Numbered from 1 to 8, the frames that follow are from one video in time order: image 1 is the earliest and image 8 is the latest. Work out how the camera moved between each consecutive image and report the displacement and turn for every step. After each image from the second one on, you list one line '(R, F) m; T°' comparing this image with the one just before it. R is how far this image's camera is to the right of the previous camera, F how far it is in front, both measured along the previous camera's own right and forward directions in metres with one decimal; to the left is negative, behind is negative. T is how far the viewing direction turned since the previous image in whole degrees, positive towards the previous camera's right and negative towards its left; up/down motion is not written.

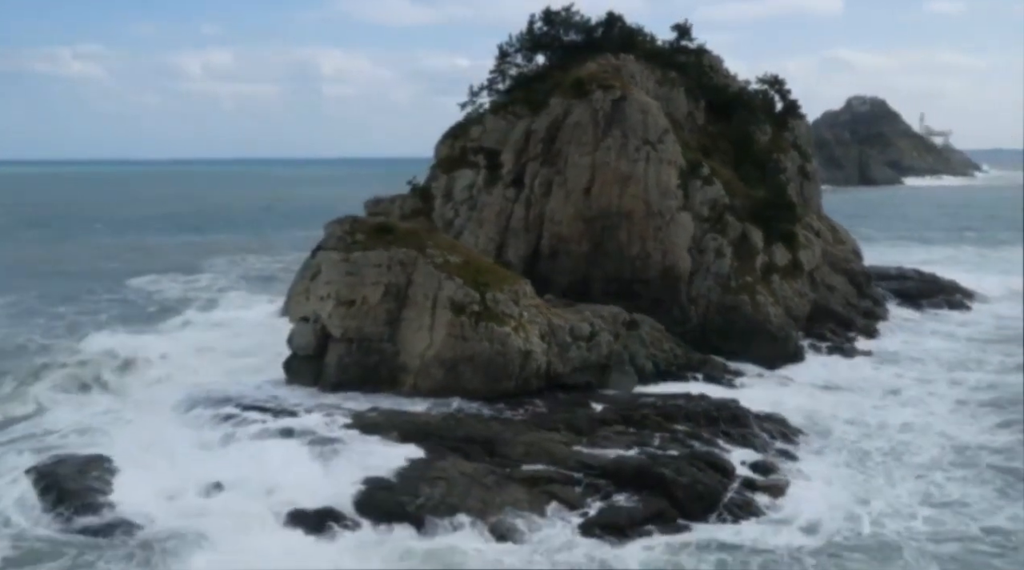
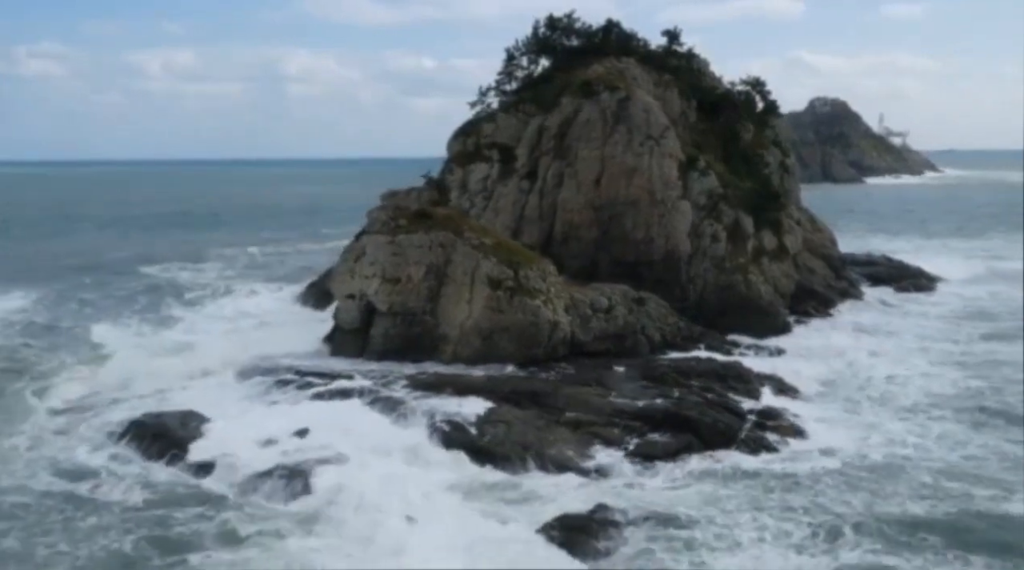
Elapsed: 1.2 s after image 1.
(-1.7, -2.6) m; +2°
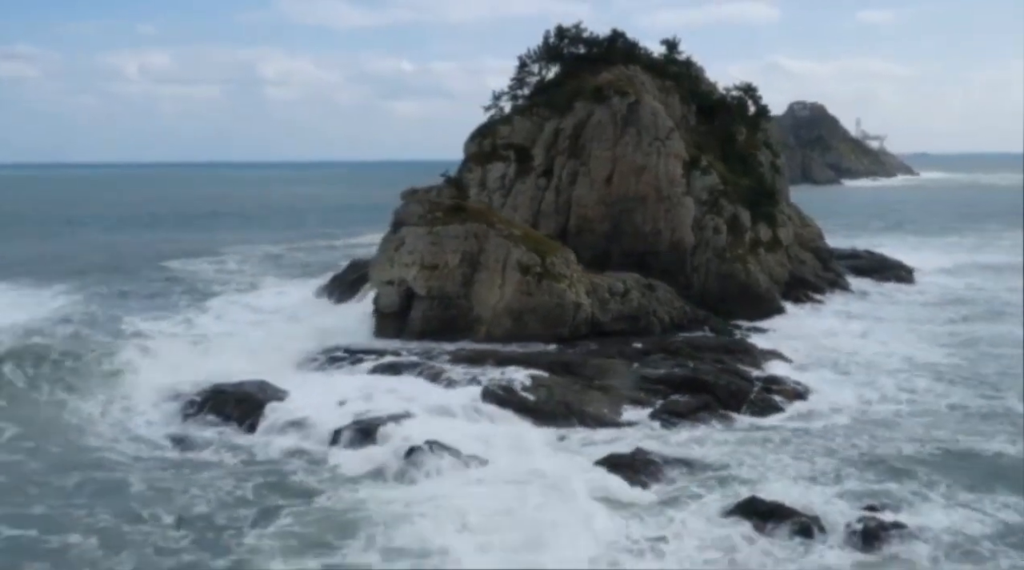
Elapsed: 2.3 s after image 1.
(-1.4, -2.5) m; +1°
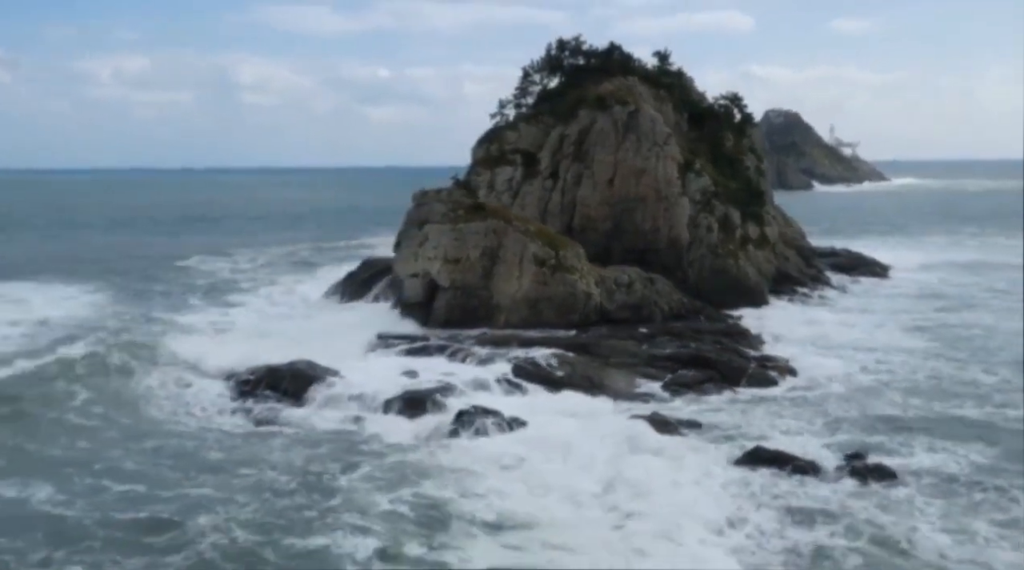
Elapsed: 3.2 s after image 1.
(-1.3, -2.5) m; +2°
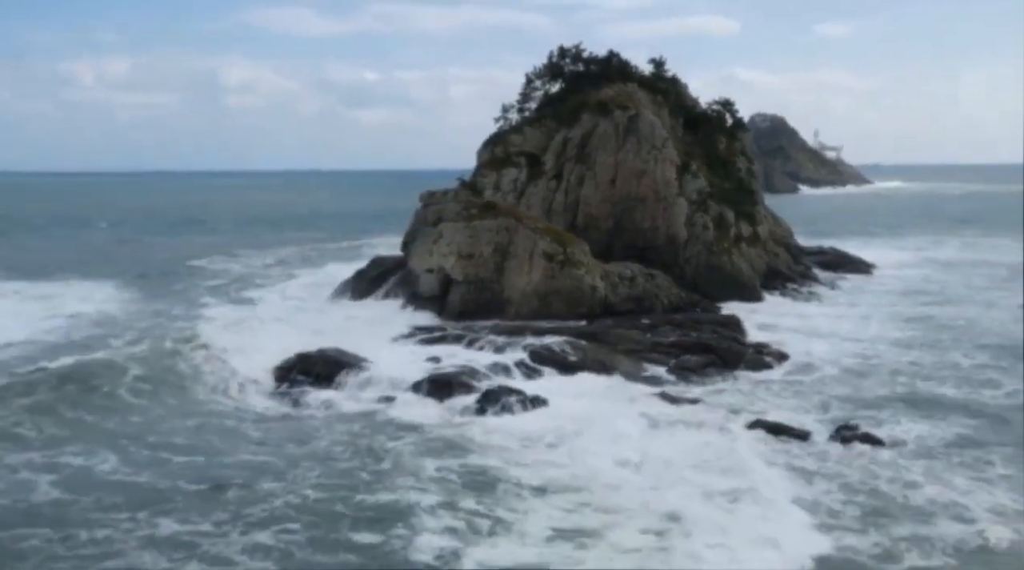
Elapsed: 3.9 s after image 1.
(-0.8, -1.8) m; +1°
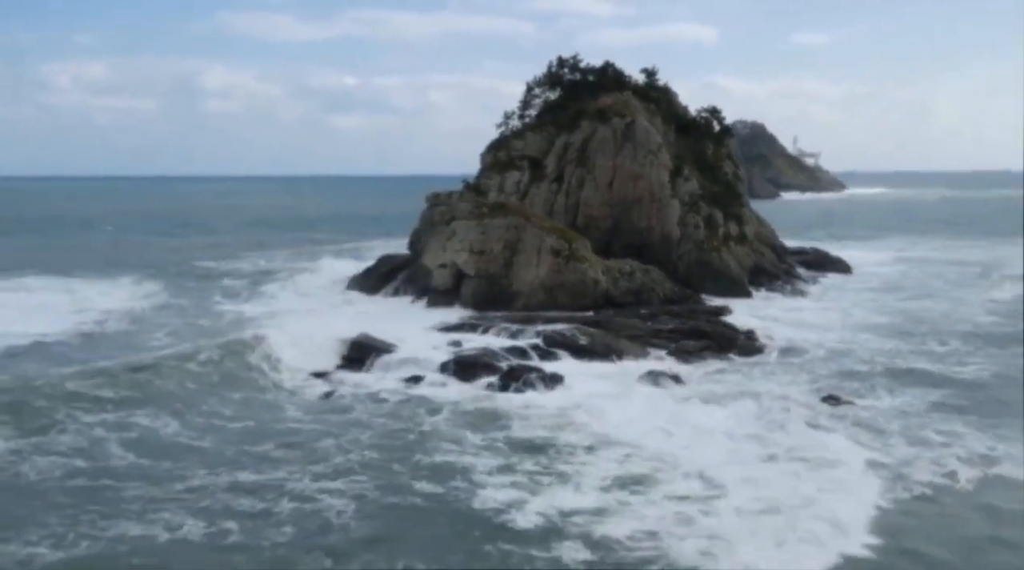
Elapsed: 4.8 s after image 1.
(-1.0, -2.4) m; +1°
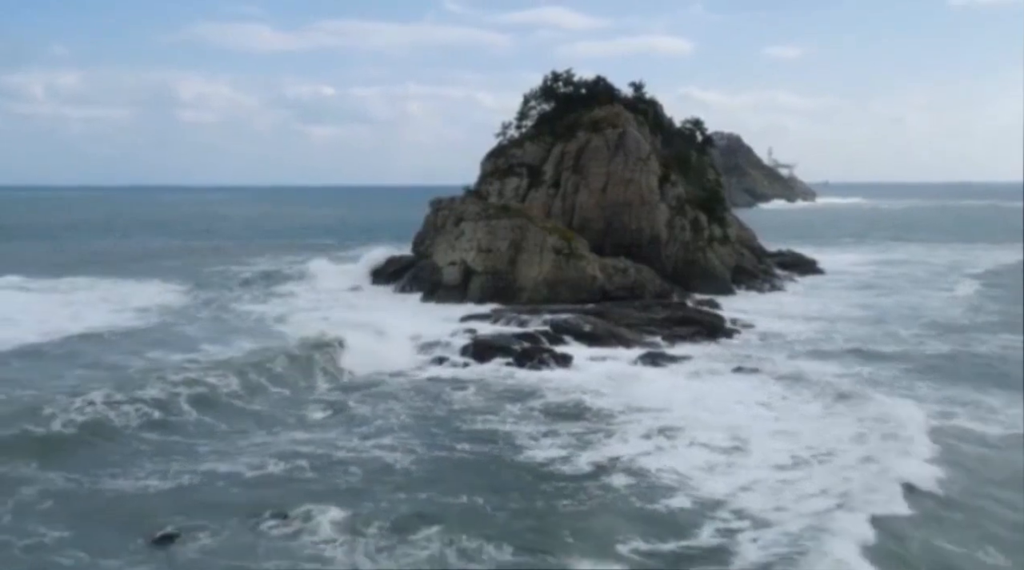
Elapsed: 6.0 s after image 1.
(-1.1, -3.0) m; +1°
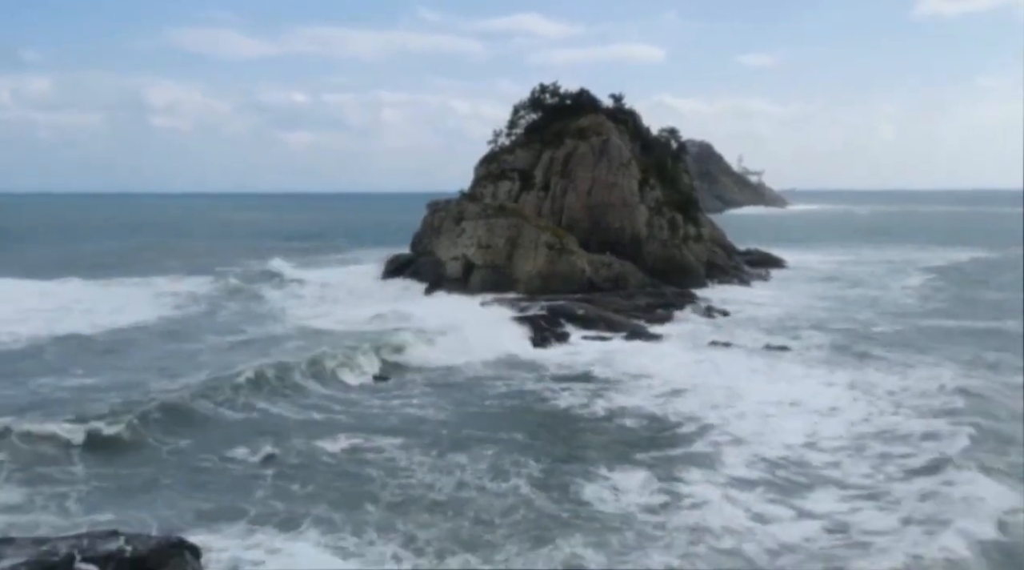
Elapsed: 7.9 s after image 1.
(-1.1, -3.9) m; +2°
